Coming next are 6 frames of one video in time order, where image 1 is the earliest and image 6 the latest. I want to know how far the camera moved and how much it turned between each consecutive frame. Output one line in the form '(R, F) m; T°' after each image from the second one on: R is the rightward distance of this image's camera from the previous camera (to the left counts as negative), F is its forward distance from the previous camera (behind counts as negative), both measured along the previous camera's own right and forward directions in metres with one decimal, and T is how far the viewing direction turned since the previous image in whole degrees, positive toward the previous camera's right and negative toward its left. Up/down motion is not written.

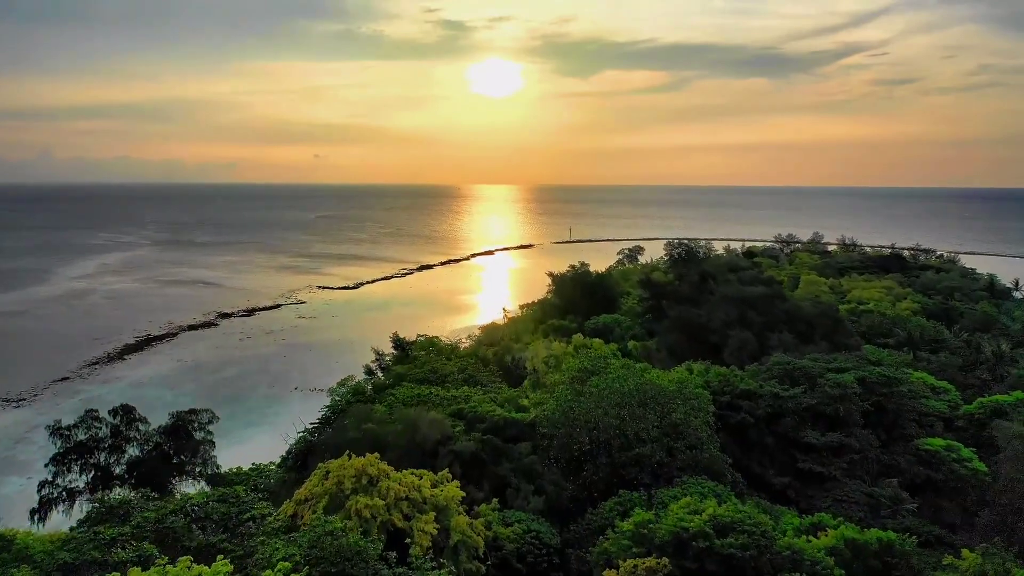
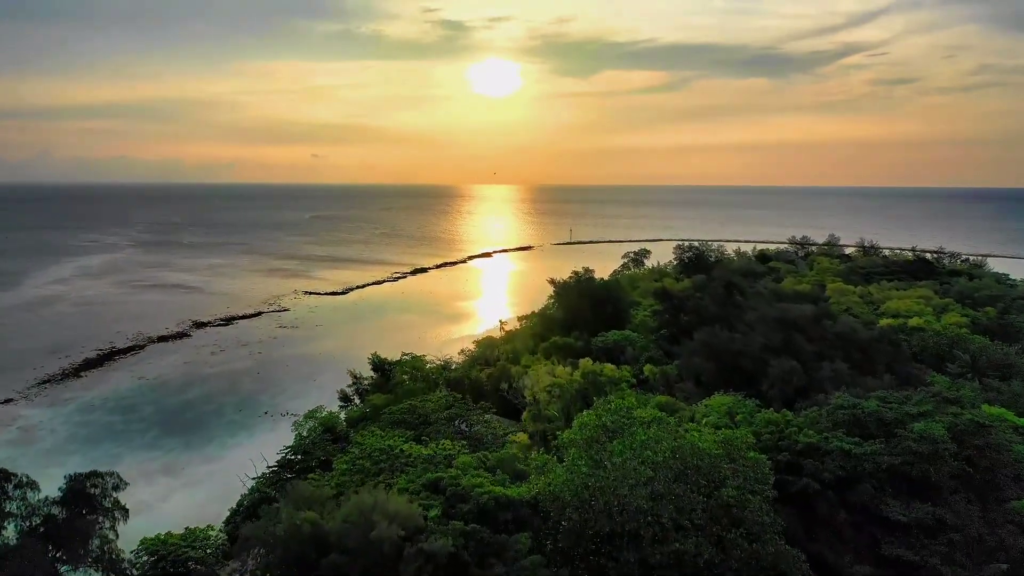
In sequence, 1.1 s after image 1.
(+0.1, +3.4) m; 0°
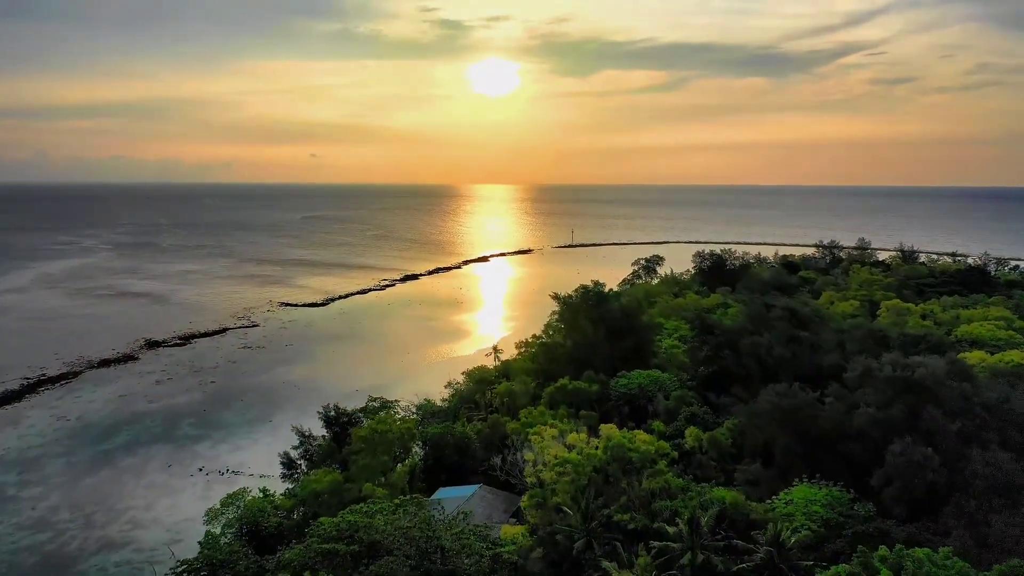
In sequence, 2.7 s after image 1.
(+0.1, +5.4) m; 0°
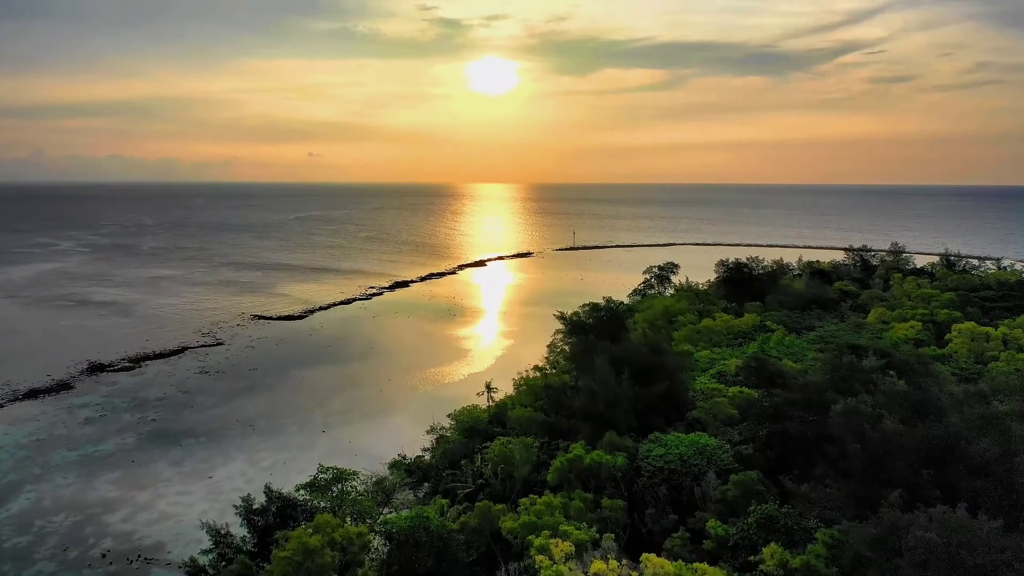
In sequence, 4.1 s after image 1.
(+0.1, +4.9) m; 0°
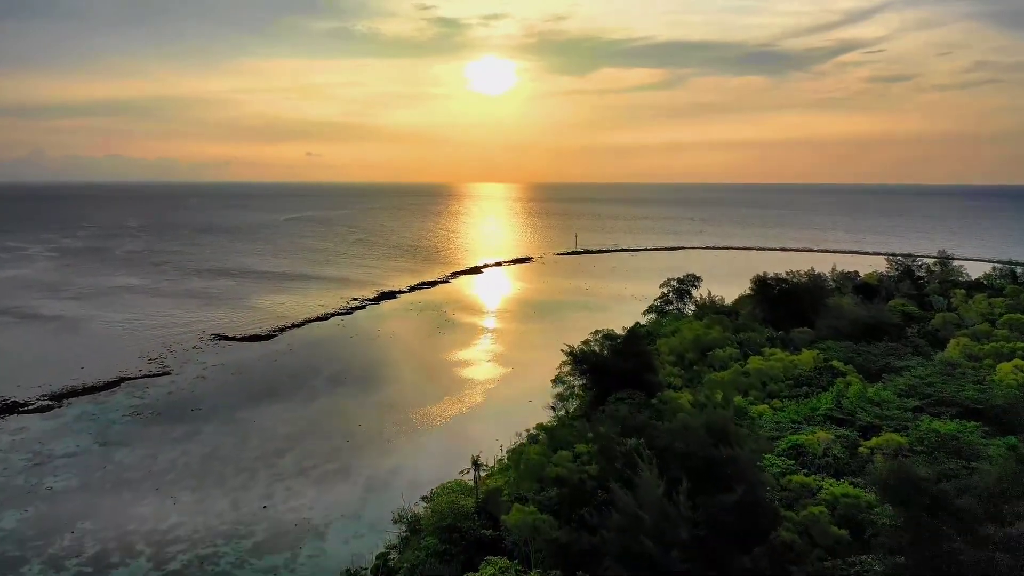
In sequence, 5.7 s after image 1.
(+0.1, +5.7) m; 0°
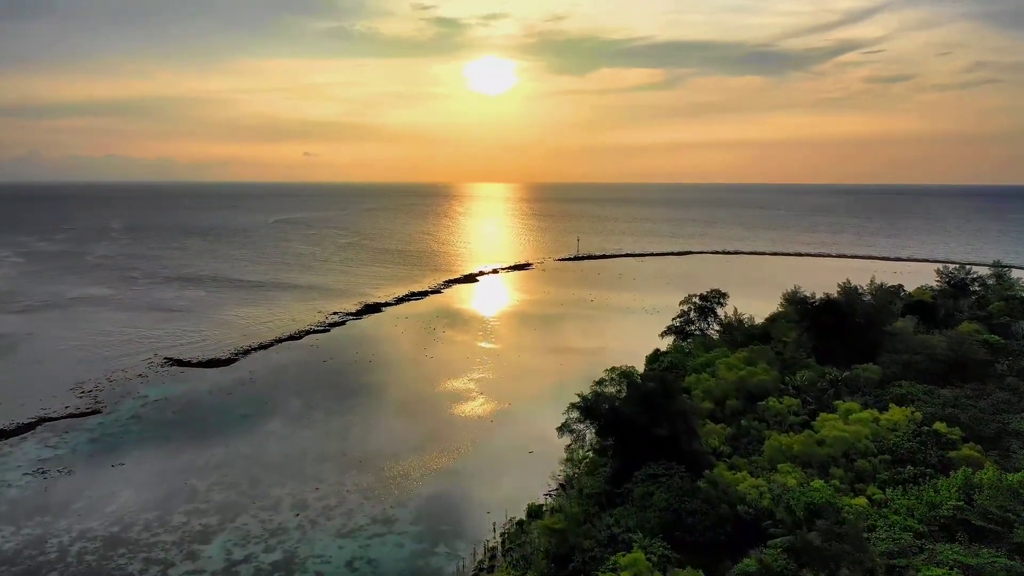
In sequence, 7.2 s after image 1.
(+0.1, +5.2) m; 0°
